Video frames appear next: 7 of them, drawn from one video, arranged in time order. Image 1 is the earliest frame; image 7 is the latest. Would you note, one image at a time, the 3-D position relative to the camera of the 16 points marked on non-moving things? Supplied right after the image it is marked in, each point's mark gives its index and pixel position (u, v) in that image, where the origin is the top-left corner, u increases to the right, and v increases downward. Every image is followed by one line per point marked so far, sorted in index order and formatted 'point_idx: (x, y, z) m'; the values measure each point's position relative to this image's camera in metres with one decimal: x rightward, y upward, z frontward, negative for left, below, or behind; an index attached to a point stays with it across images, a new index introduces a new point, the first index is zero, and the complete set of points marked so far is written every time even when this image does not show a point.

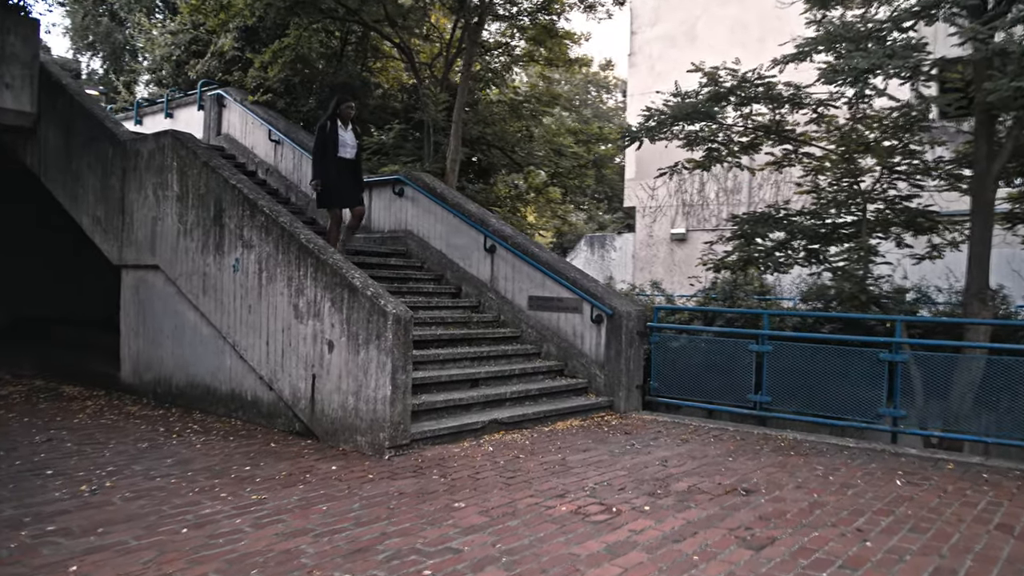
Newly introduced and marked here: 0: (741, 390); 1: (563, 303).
0: (+1.8, -0.8, +7.8) m
1: (+0.4, -0.1, +8.5) m
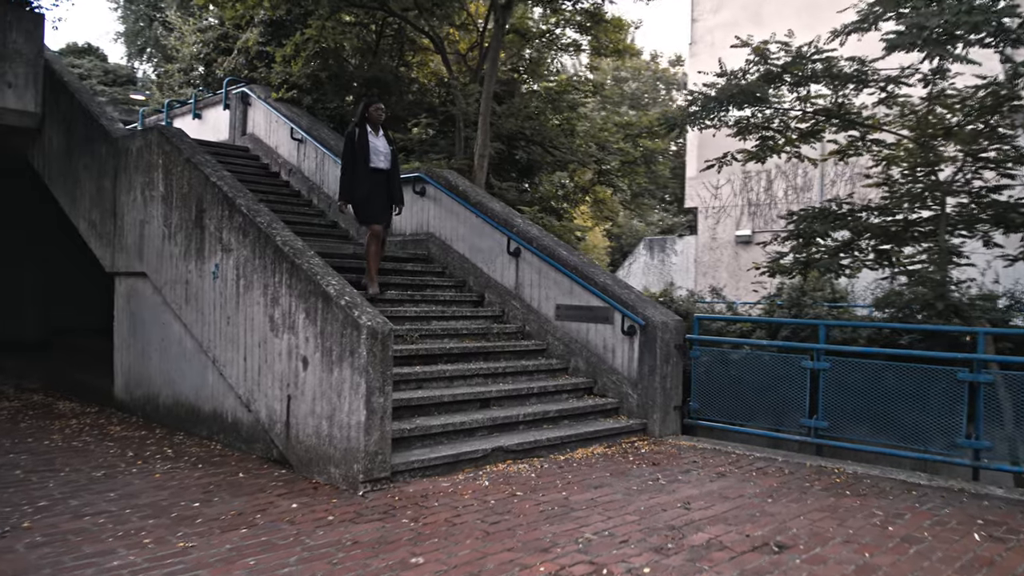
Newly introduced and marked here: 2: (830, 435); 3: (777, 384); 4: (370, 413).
0: (+1.9, -0.8, +6.7) m
1: (+0.6, -0.2, +7.6) m
2: (+2.1, -1.0, +6.5) m
3: (+1.8, -0.7, +6.8) m
4: (-0.8, -0.7, +5.3) m
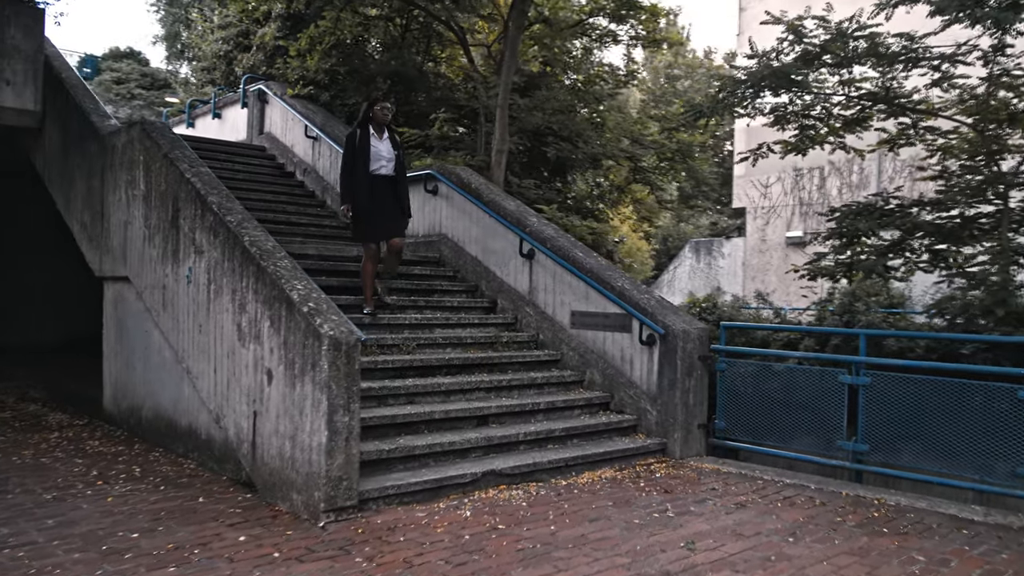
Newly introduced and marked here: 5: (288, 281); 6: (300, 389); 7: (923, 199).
0: (+1.9, -0.9, +5.9) m
1: (+0.7, -0.2, +6.9) m
2: (+2.1, -1.0, +5.7) m
3: (+1.8, -0.7, +6.0) m
4: (-0.8, -0.7, +4.7) m
5: (-1.1, 0.0, +5.0) m
6: (-1.0, -0.5, +4.8) m
7: (+2.9, +0.6, +6.9) m
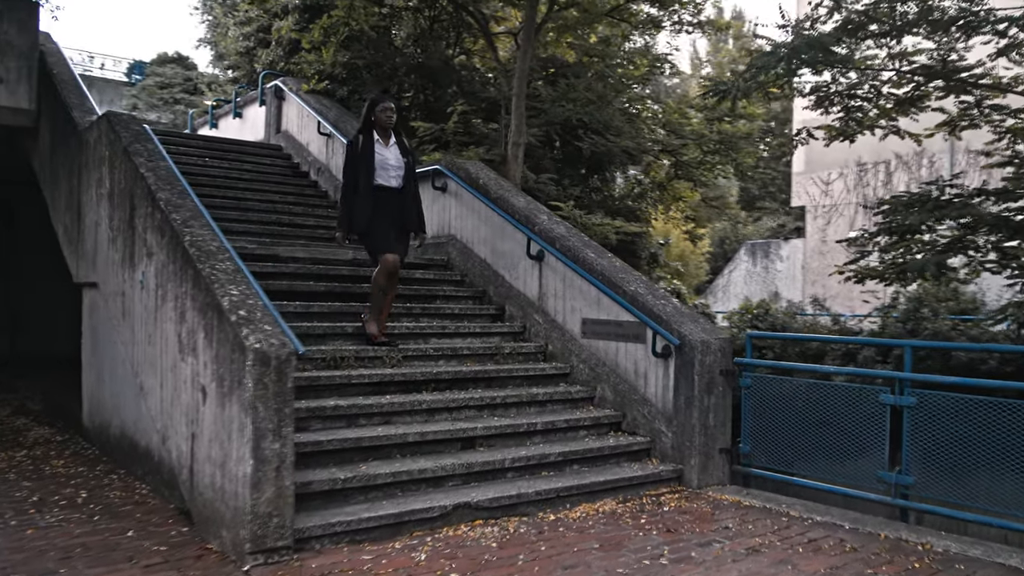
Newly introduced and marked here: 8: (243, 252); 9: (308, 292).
0: (+1.8, -0.9, +5.0) m
1: (+0.7, -0.2, +6.1) m
2: (+2.0, -1.0, +4.8) m
3: (+1.7, -0.7, +5.1) m
4: (-1.0, -0.7, +4.0) m
5: (-1.3, 0.0, +4.4) m
6: (-1.2, -0.5, +4.2) m
7: (+2.9, +0.6, +6.0) m
8: (-1.8, +0.2, +6.7) m
9: (-1.3, 0.0, +6.3) m
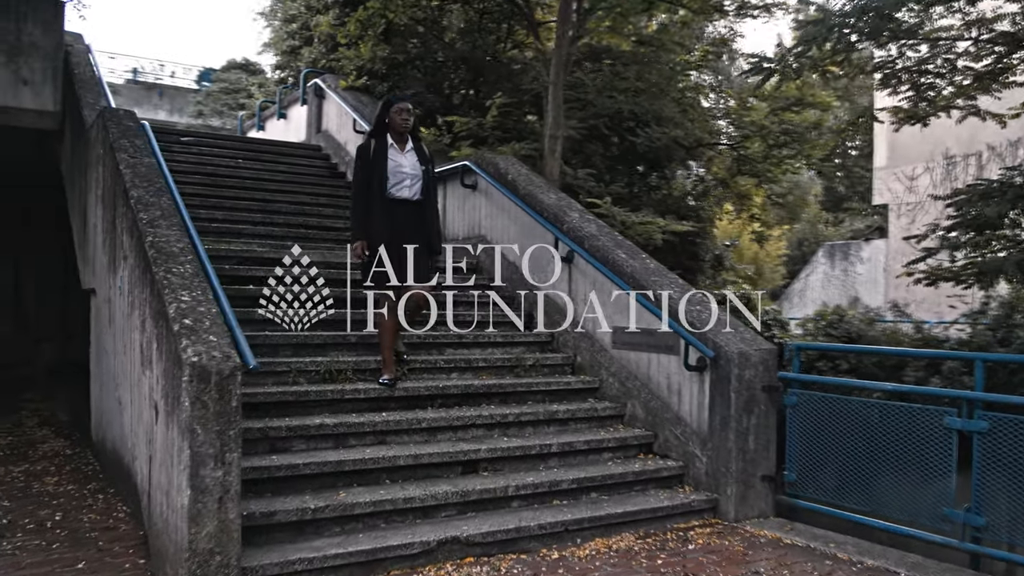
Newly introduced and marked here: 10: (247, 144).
0: (+1.8, -0.9, +4.2) m
1: (+0.8, -0.3, +5.4) m
2: (+1.9, -1.0, +4.0) m
3: (+1.7, -0.7, +4.4) m
4: (-1.1, -0.7, +3.5) m
5: (-1.3, 0.0, +3.9) m
6: (-1.3, -0.5, +3.7) m
7: (+2.9, +0.6, +5.1) m
8: (-1.7, +0.2, +6.3) m
9: (-1.2, 0.0, +5.8) m
10: (-2.5, +1.4, +9.4) m
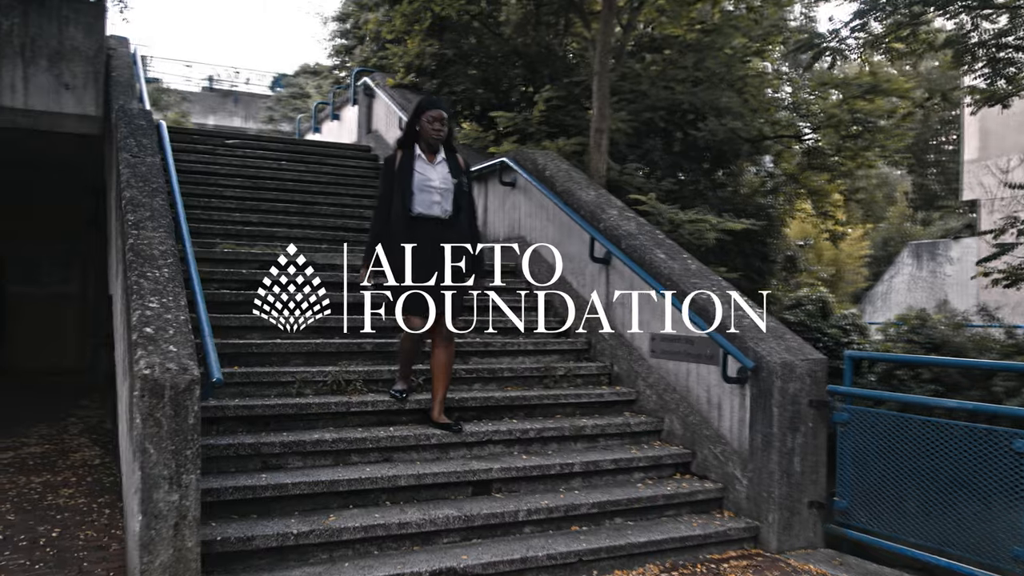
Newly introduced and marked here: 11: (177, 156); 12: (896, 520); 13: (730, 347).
0: (+1.8, -0.9, +3.6) m
1: (+0.9, -0.3, +4.9) m
2: (+1.9, -1.0, +3.4) m
3: (+1.8, -0.7, +3.8) m
4: (-1.2, -0.7, +3.2) m
5: (-1.3, 0.0, +3.6) m
6: (-1.3, -0.6, +3.4) m
7: (+3.0, +0.6, +4.4) m
8: (-1.4, +0.2, +6.0) m
9: (-1.0, -0.1, +5.5) m
10: (-2.0, +1.3, +9.2) m
11: (-2.7, +1.1, +8.0) m
12: (+1.6, -0.9, +4.2) m
13: (+1.0, -0.3, +4.6) m
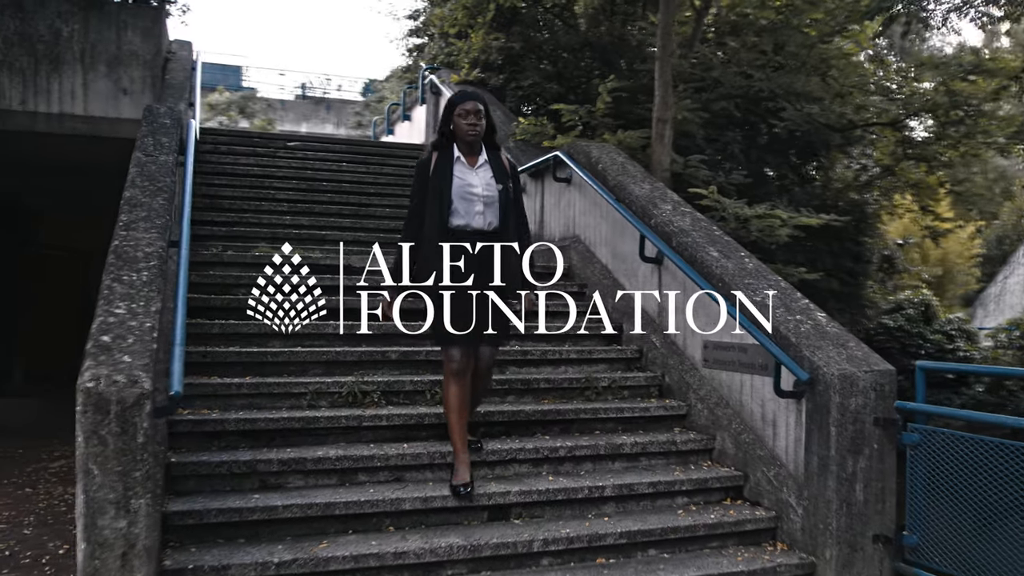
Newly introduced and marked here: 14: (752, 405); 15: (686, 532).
0: (+1.8, -0.9, +3.0) m
1: (+1.0, -0.3, +4.4) m
2: (+1.9, -1.0, +2.8) m
3: (+1.7, -0.7, +3.1) m
4: (-1.2, -0.8, +2.9) m
5: (-1.4, 0.0, +3.3) m
6: (-1.3, -0.6, +3.1) m
7: (+3.1, +0.6, +3.6) m
8: (-1.2, +0.1, +5.7) m
9: (-0.8, -0.1, +5.2) m
10: (-1.4, +1.3, +8.9) m
11: (-2.2, +1.0, +7.9) m
12: (+1.6, -0.9, +3.5) m
13: (+1.1, -0.3, +4.0) m
14: (+1.0, -0.5, +4.4) m
15: (+0.7, -1.0, +3.9) m
